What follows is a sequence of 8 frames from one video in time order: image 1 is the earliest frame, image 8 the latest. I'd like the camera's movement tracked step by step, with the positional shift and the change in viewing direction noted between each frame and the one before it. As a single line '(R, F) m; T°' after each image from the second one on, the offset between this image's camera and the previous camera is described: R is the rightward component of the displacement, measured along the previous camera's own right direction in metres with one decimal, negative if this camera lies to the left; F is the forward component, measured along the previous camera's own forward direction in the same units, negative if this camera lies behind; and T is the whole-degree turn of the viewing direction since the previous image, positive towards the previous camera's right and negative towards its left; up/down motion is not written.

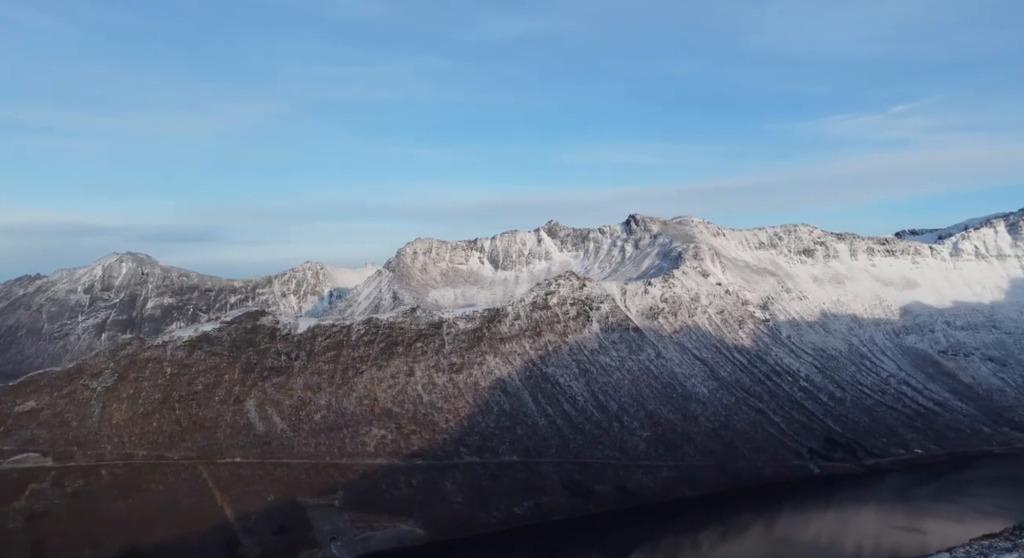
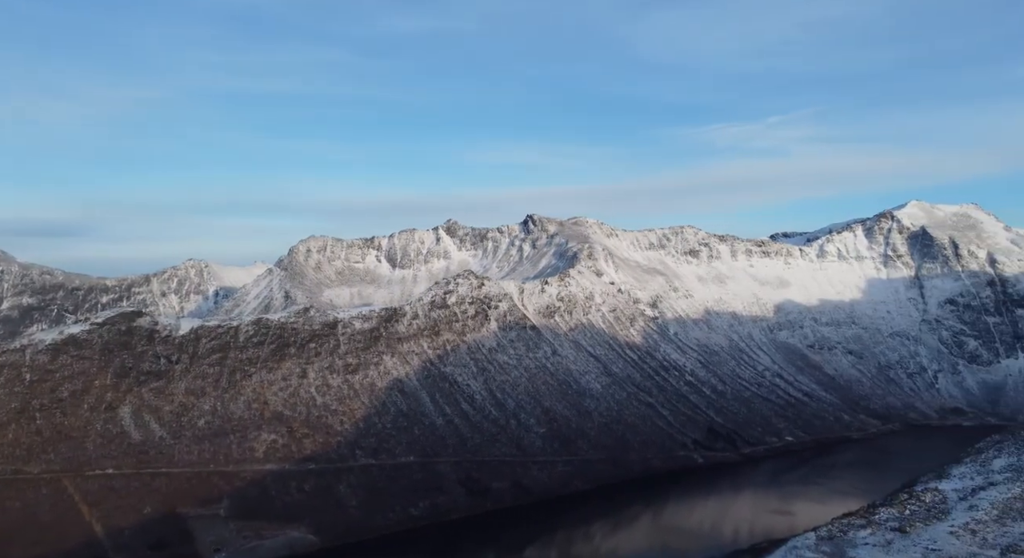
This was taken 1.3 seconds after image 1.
(-1.1, -0.2) m; +9°
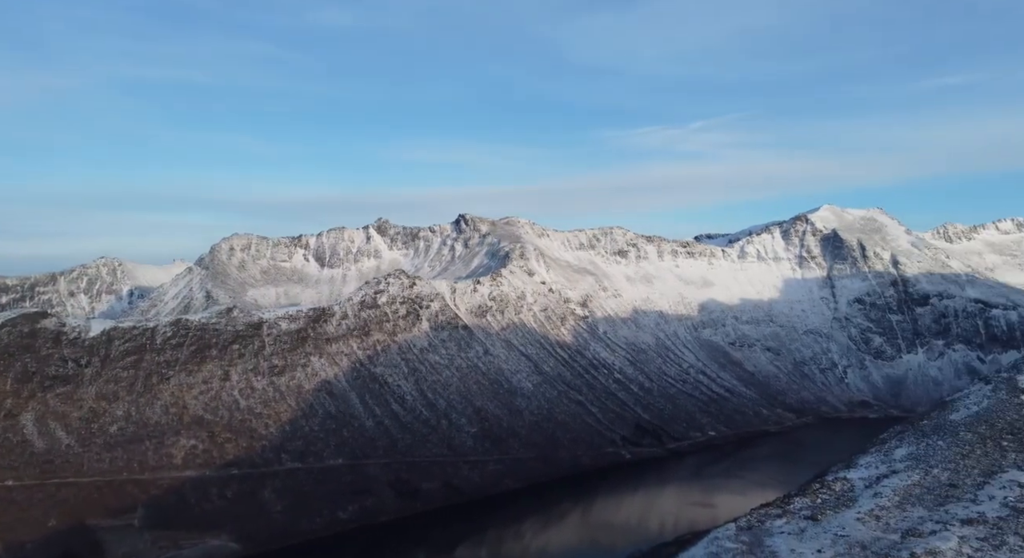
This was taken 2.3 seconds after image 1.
(-0.7, +0.1) m; +6°
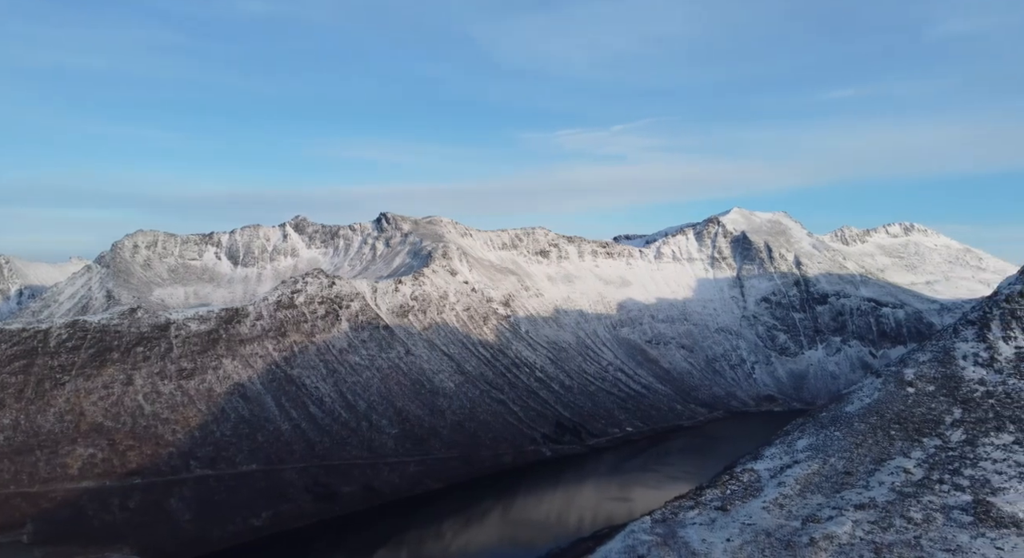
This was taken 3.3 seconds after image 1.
(-0.7, +0.3) m; +7°
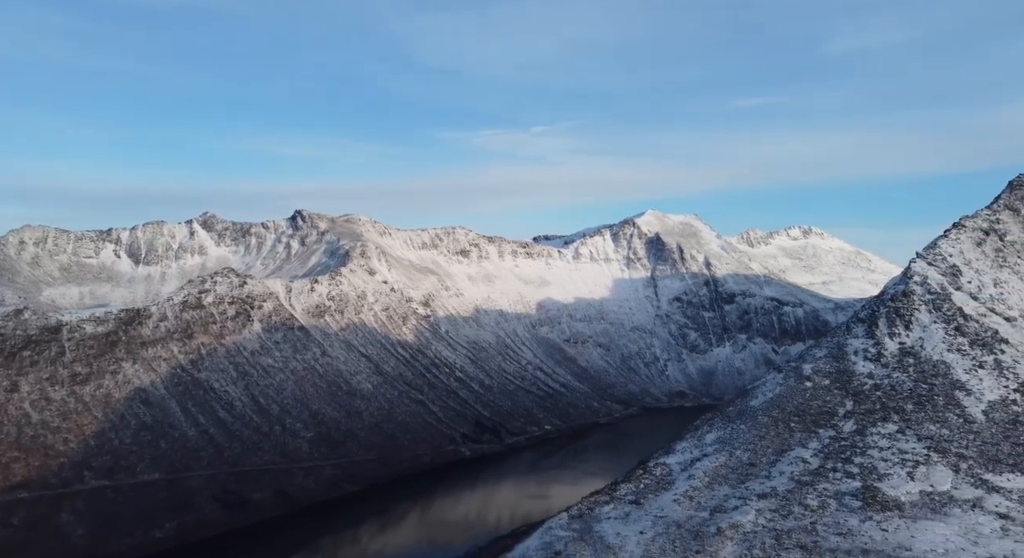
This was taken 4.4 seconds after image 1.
(+0.3, -0.4) m; +6°
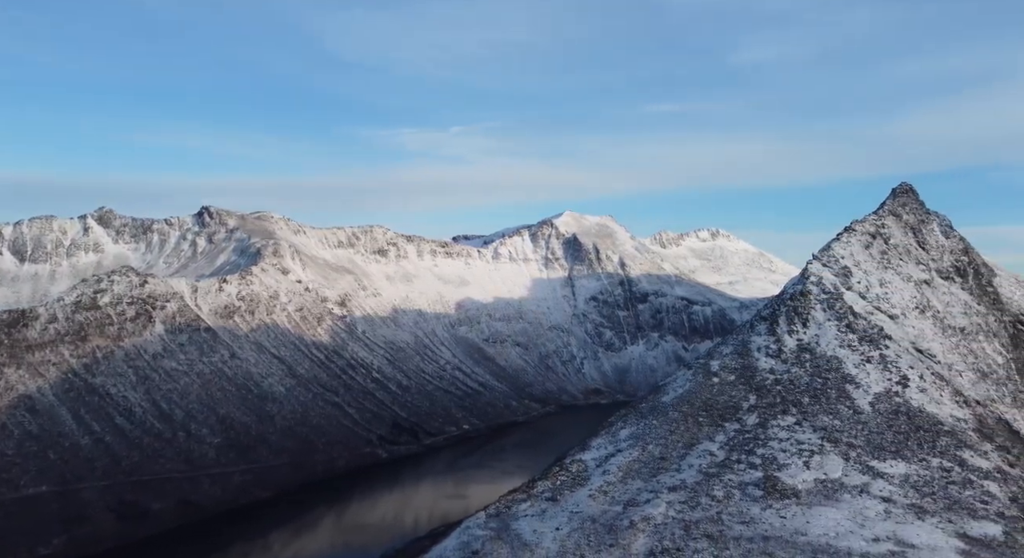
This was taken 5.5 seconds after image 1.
(+0.3, -0.2) m; +6°
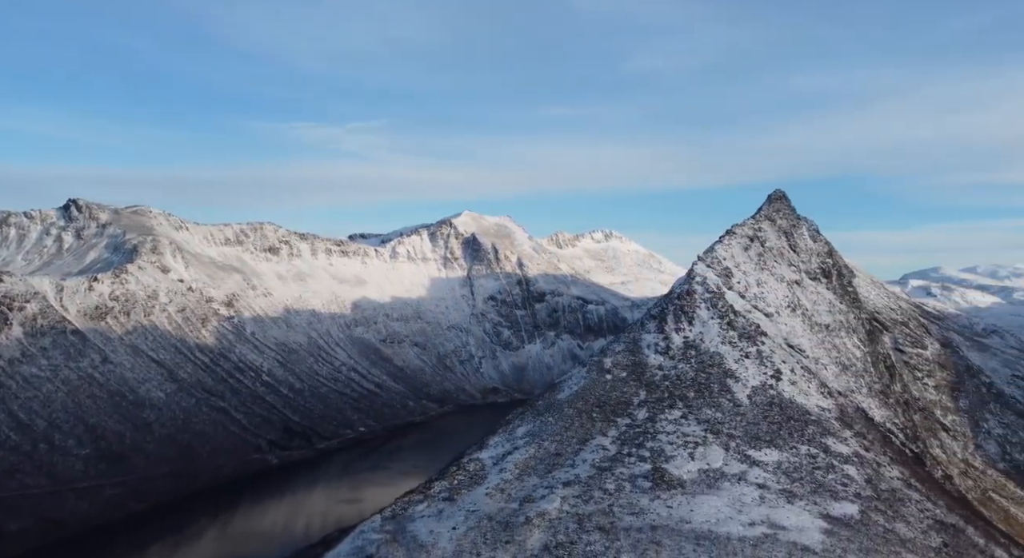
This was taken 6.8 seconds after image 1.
(+0.4, 0.0) m; +8°
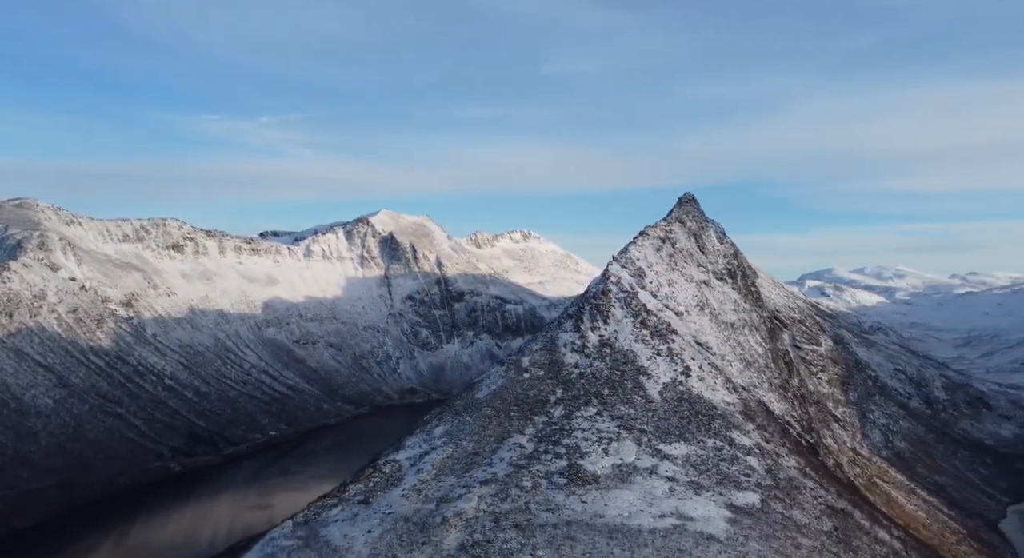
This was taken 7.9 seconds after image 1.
(+0.3, +0.2) m; +6°
